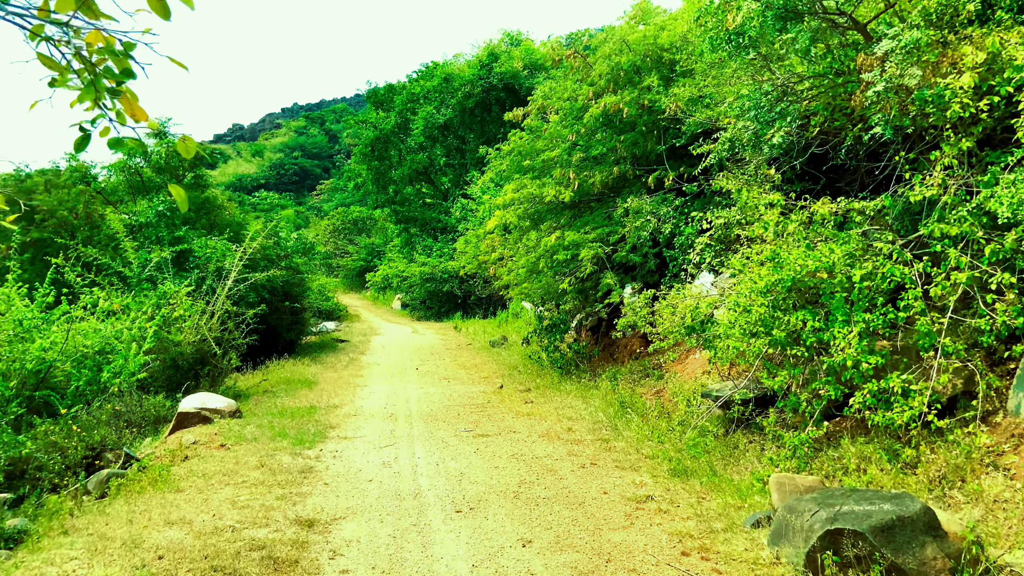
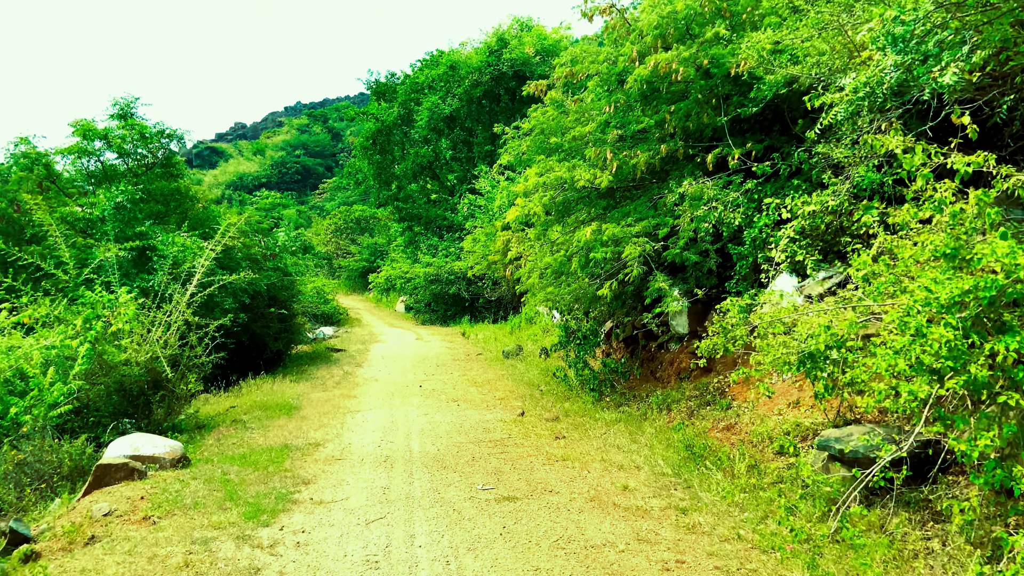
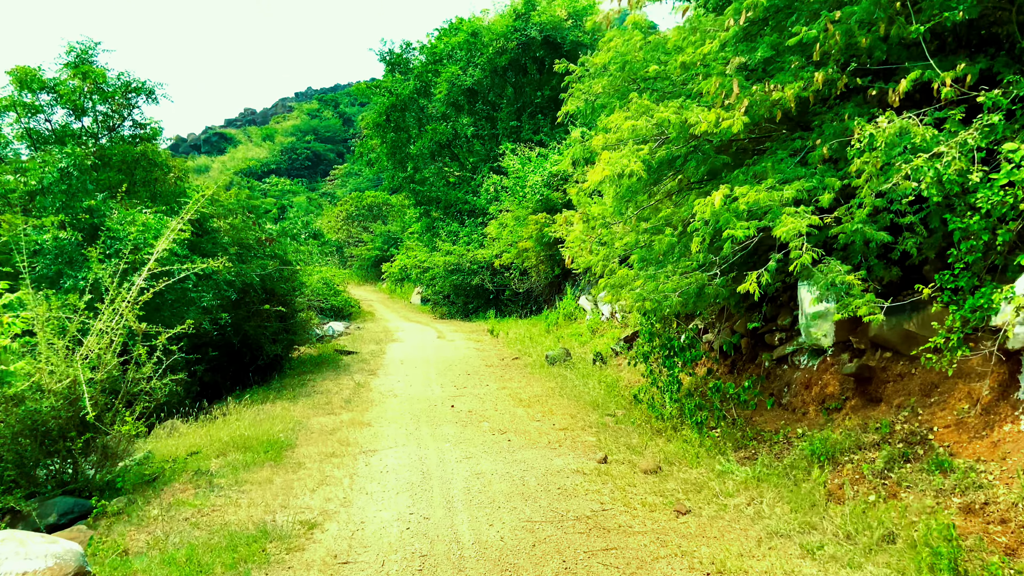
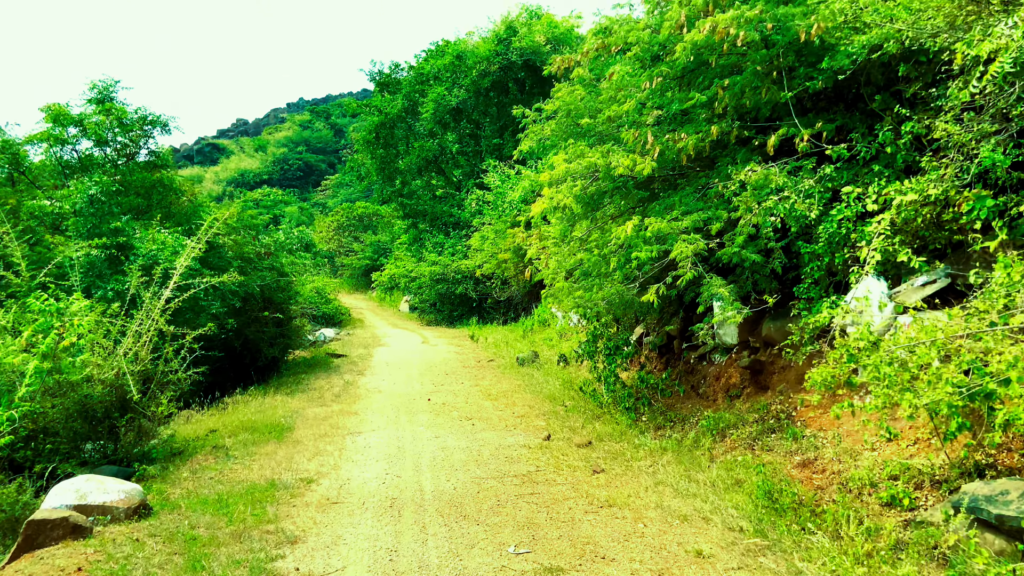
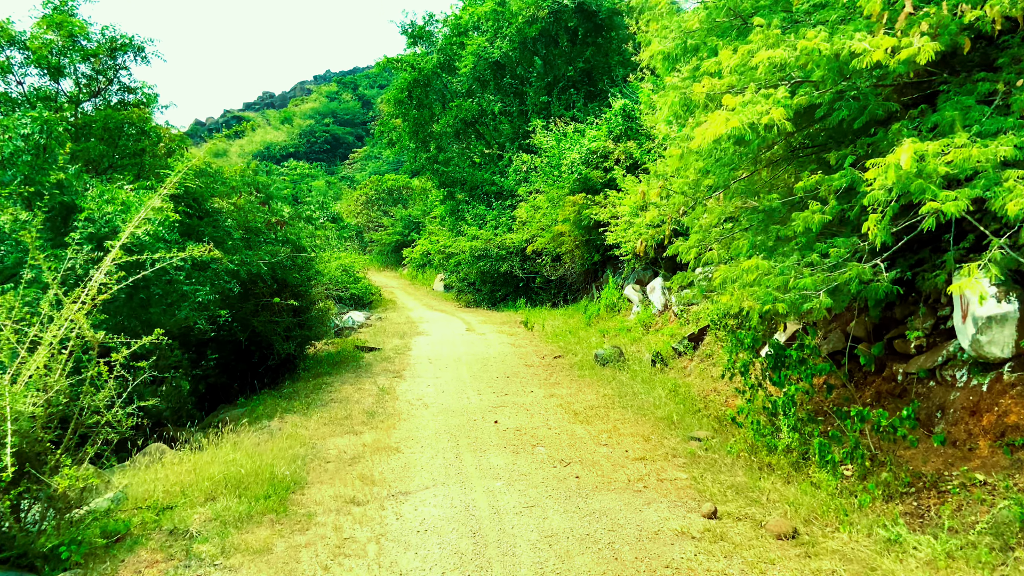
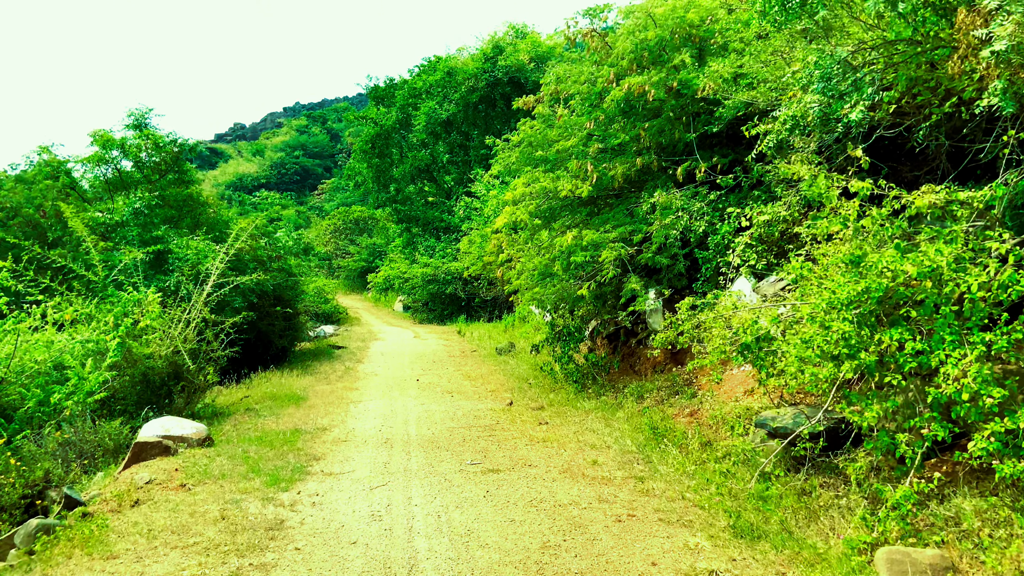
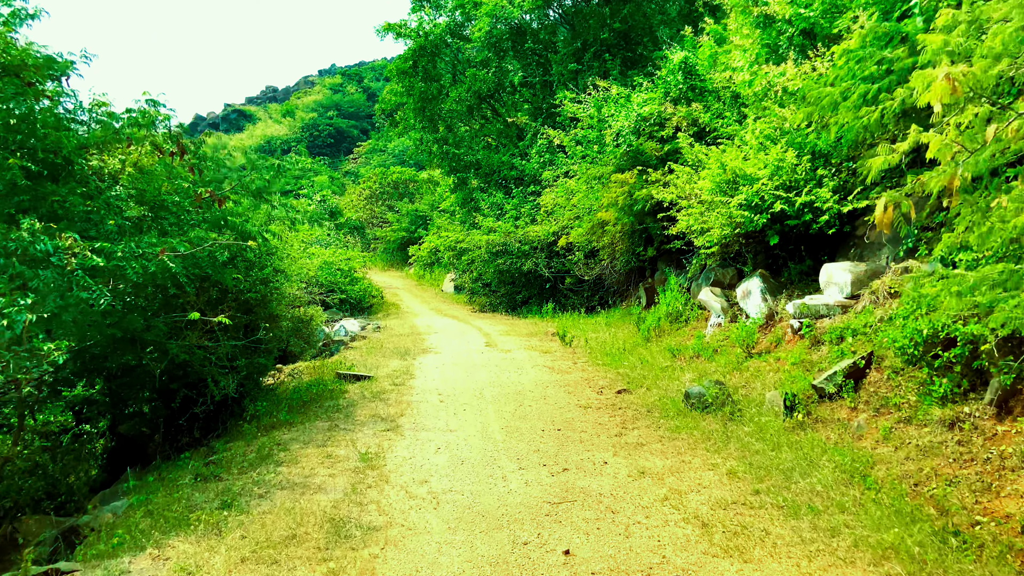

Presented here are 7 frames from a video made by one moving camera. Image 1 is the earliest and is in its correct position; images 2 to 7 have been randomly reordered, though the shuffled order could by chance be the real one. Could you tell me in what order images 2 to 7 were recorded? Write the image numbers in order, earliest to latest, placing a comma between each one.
6, 2, 4, 3, 5, 7
